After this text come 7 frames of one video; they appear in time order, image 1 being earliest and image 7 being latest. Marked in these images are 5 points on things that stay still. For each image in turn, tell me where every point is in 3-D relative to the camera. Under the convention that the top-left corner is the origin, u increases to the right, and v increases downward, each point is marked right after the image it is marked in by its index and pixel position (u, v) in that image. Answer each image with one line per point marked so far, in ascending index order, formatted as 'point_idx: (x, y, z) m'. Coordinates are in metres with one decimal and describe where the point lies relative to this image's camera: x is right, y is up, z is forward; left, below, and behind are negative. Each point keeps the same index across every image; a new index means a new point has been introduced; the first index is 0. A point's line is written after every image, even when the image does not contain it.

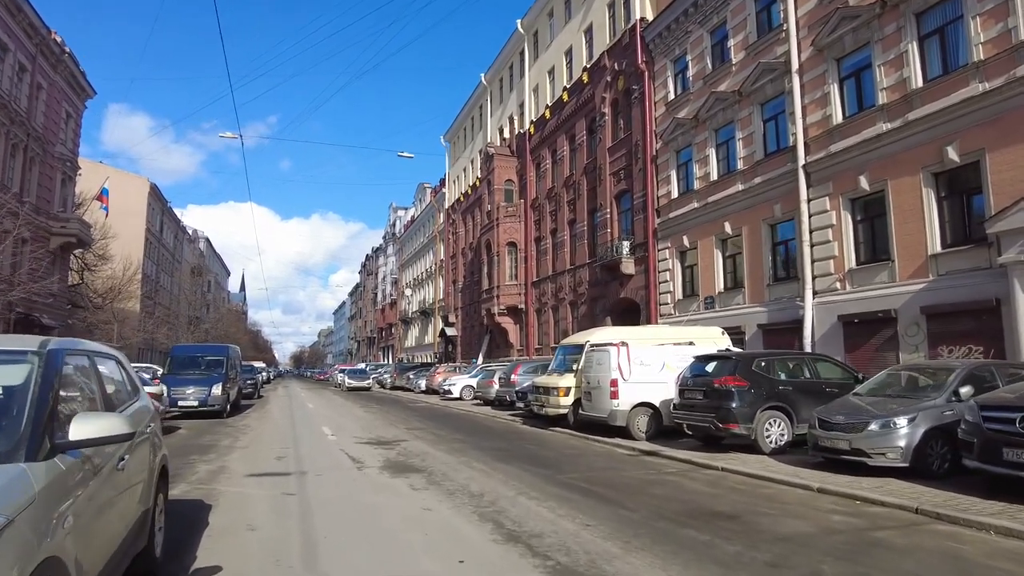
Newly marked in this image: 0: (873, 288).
0: (+9.2, 0.0, +16.5) m
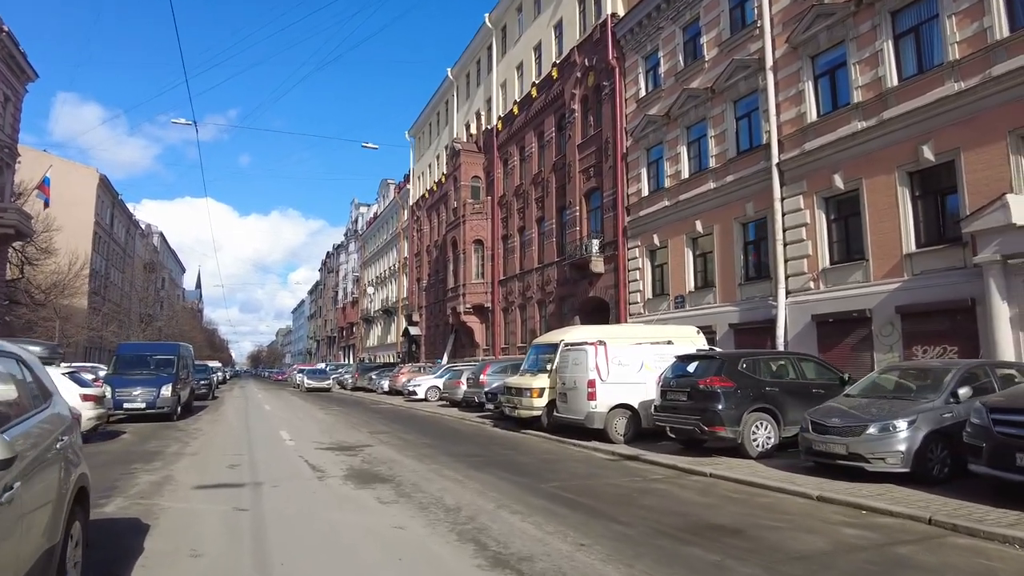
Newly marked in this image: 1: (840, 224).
0: (+8.4, 0.0, +16.3) m
1: (+8.6, +1.7, +17.1) m
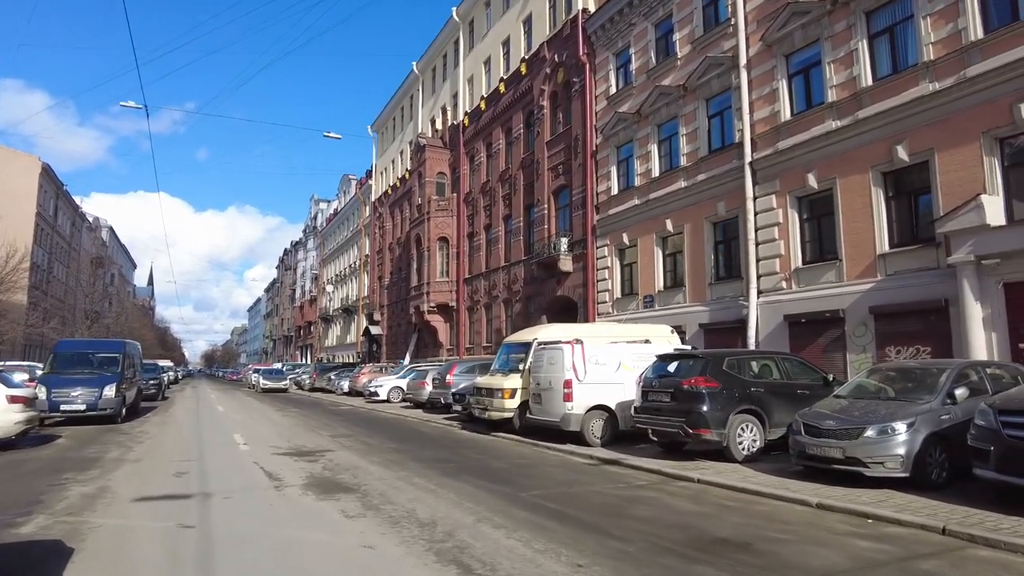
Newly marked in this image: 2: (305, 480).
0: (+7.7, 0.0, +16.2) m
1: (+7.8, +1.7, +17.0) m
2: (-2.4, -2.3, +7.7) m
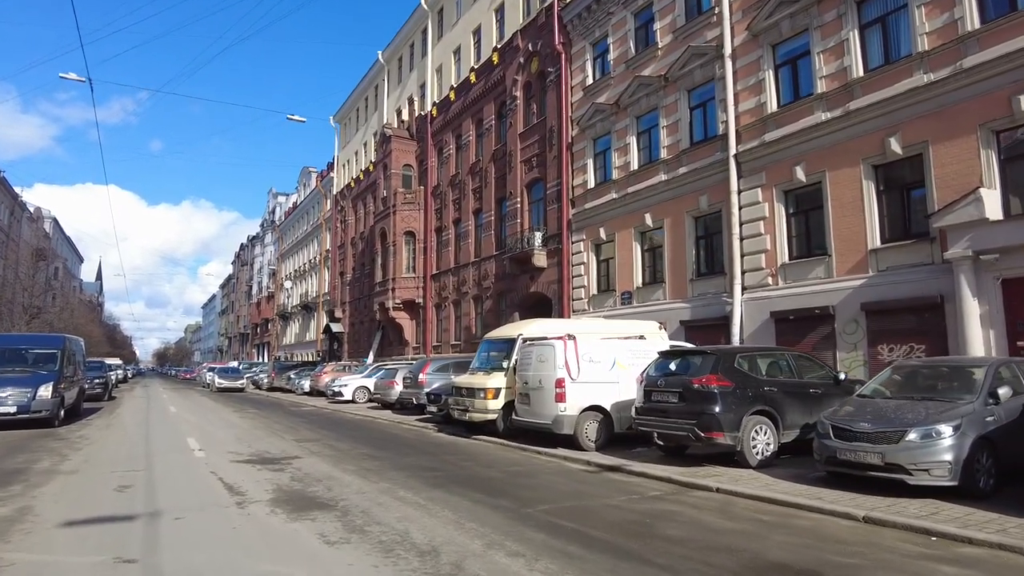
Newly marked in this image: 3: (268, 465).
0: (+7.2, +0.1, +15.8) m
1: (+7.3, +1.8, +16.5) m
2: (-2.4, -2.1, +6.6) m
3: (-3.2, -2.3, +8.7) m
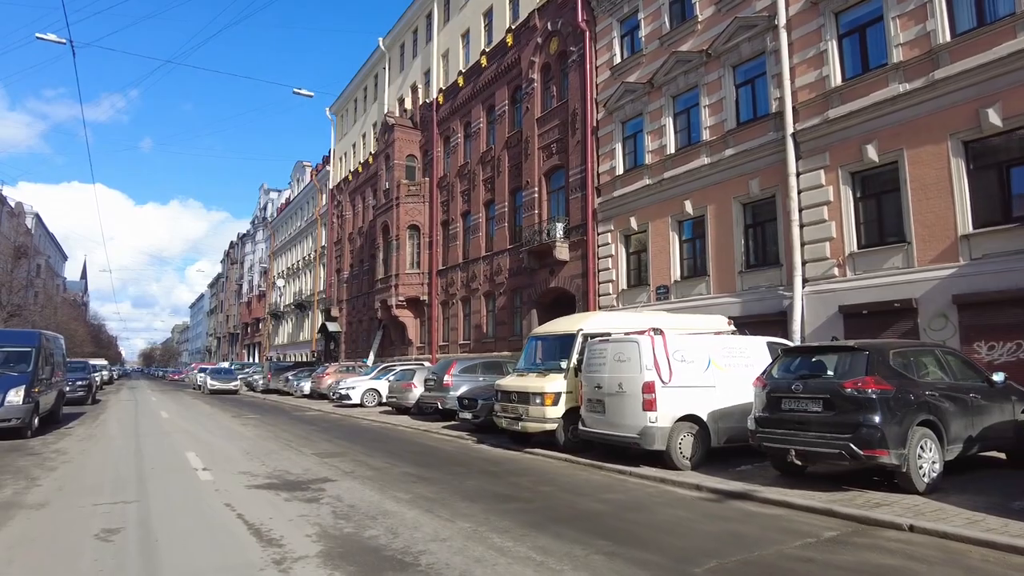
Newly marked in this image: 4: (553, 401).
0: (+8.1, +0.3, +14.1) m
1: (+8.2, +1.9, +14.8) m
2: (-1.4, -1.9, +4.7) m
3: (-2.3, -2.1, +6.8) m
4: (+0.6, -1.7, +9.8) m
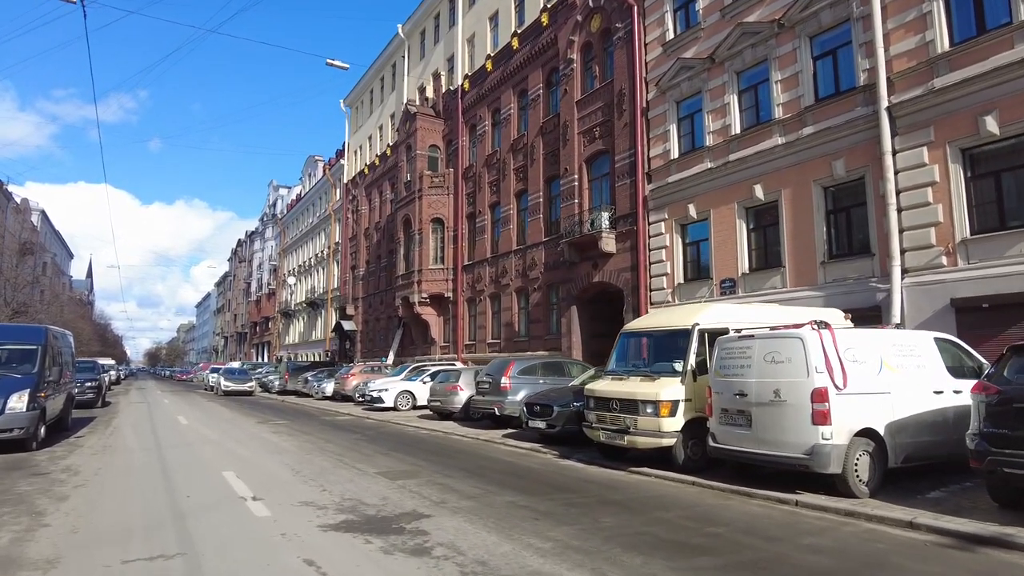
0: (+9.4, +0.5, +12.3) m
1: (+9.5, +2.1, +13.1) m
2: (-0.1, -1.7, +3.0) m
3: (-0.9, -1.9, +5.1) m
4: (+1.9, -1.5, +8.1) m
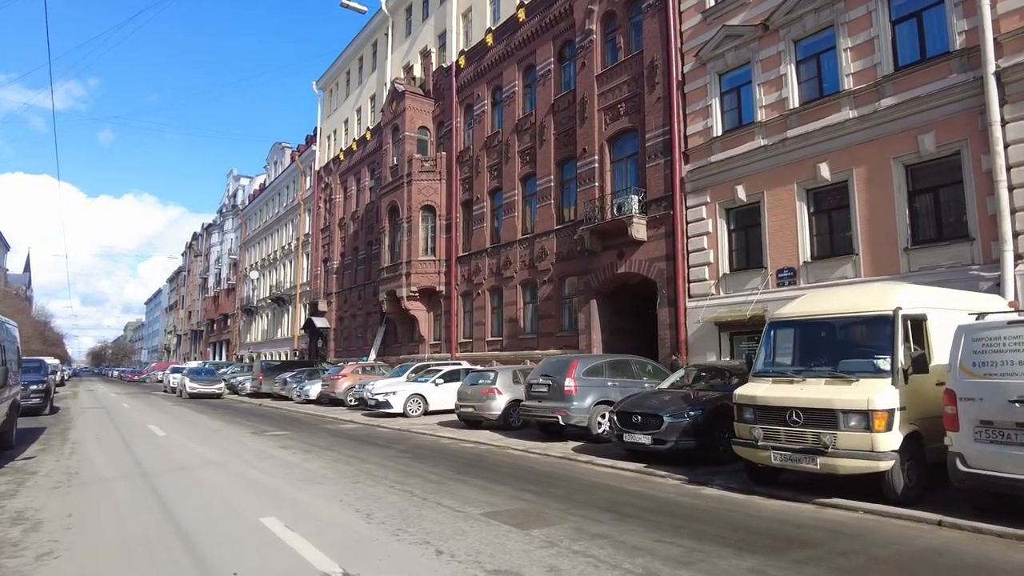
0: (+10.6, +0.7, +10.6) m
1: (+10.7, +2.3, +11.4) m
2: (+1.7, -1.3, +0.7) m
3: (+0.7, -1.6, +2.7) m
4: (+3.4, -1.2, +5.9) m
